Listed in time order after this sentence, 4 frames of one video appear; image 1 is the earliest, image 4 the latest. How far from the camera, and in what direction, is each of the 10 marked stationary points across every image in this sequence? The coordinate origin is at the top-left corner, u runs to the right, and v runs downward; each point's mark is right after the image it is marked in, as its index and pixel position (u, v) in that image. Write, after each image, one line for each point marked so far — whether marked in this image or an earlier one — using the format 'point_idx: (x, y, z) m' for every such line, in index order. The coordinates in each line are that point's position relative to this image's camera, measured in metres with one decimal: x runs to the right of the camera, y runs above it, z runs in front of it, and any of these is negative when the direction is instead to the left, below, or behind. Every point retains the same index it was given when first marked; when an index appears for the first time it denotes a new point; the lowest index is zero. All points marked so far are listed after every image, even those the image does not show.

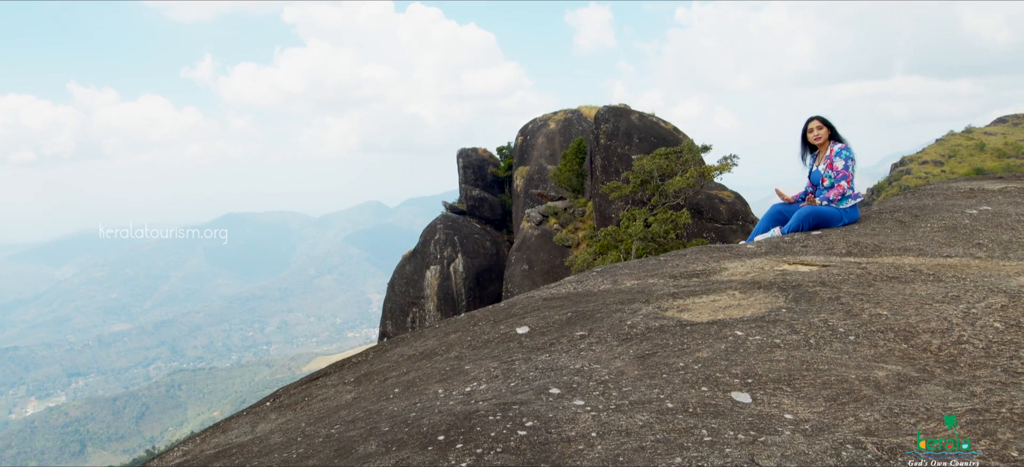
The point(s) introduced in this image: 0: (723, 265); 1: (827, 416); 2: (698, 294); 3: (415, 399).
0: (+2.8, -0.4, +7.9) m
1: (+1.8, -1.0, +3.4) m
2: (+2.0, -0.6, +6.2) m
3: (-0.7, -1.2, +4.4) m
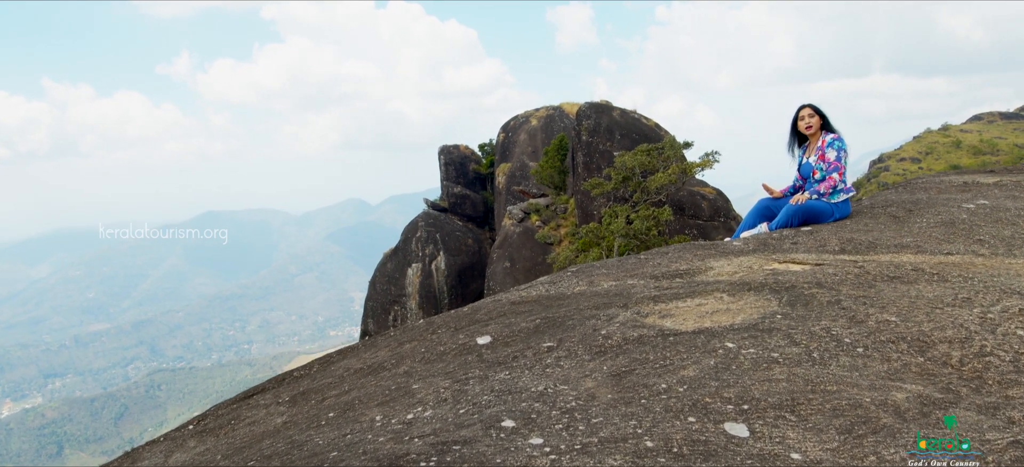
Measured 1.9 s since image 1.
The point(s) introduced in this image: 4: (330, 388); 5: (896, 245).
0: (+2.4, -0.4, +7.3) m
1: (+1.5, -1.0, +2.7) m
2: (+1.6, -0.6, +5.6) m
3: (-1.0, -1.2, +3.7) m
4: (-1.5, -1.2, +4.8) m
5: (+5.0, -0.1, +7.7) m
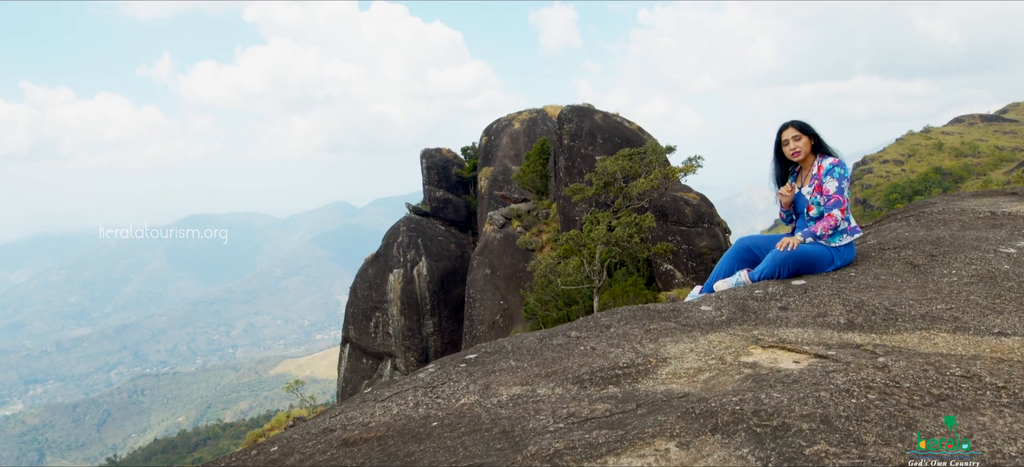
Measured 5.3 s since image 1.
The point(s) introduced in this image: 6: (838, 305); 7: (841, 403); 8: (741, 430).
0: (+1.3, -1.0, +5.1) m
1: (+0.5, -1.6, +0.5) m
2: (+0.5, -1.2, +3.4) m
3: (-2.1, -1.8, +1.4) m
4: (-2.5, -1.9, +2.5) m
5: (+3.8, -0.8, +5.5) m
6: (+3.3, -0.7, +6.0) m
7: (+2.2, -1.1, +3.8) m
8: (+1.4, -1.1, +3.6) m
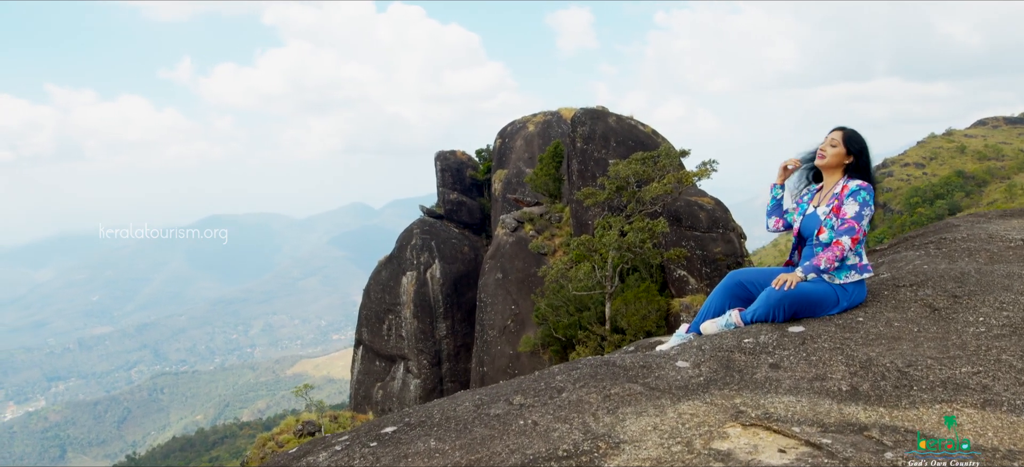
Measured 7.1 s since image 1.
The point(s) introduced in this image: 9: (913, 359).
0: (+0.7, -1.4, +4.1) m
1: (-0.2, -2.0, -0.4) m
2: (-0.1, -1.6, +2.4) m
3: (-2.7, -2.2, +0.5) m
4: (-3.2, -2.2, +1.7) m
5: (+3.3, -1.1, +4.5) m
6: (+2.8, -1.1, +5.0) m
7: (+1.6, -1.4, +2.8) m
8: (+0.8, -1.5, +2.6) m
9: (+3.3, -1.0, +4.9) m
